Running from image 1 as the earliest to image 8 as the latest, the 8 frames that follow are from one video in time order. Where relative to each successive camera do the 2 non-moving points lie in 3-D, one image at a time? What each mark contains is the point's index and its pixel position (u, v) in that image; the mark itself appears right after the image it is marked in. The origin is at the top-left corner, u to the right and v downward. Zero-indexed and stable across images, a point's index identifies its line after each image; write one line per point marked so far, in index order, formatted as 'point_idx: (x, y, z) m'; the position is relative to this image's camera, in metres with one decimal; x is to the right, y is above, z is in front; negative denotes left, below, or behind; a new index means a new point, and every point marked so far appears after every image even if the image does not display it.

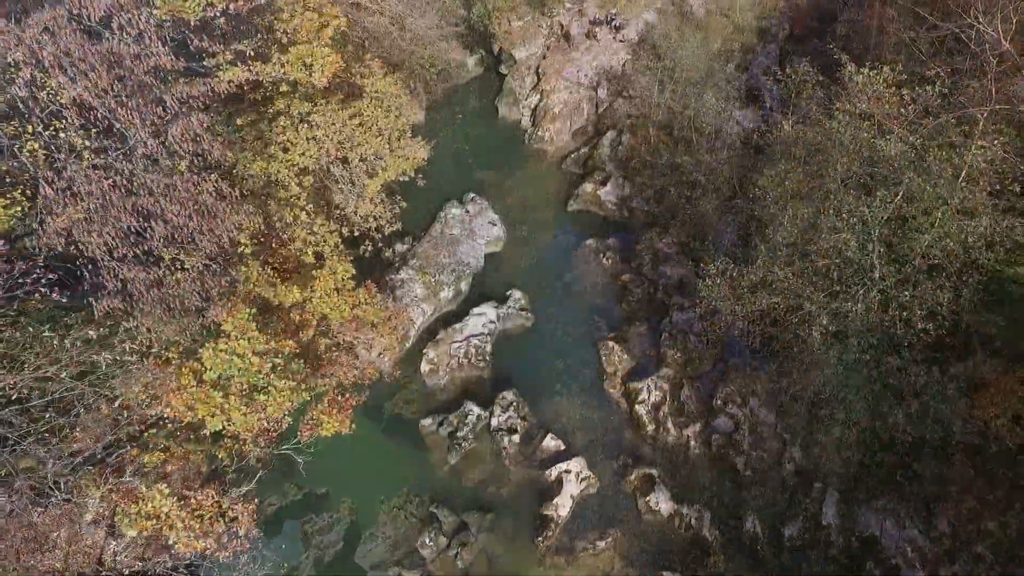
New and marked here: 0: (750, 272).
0: (+7.6, +0.5, +19.7) m
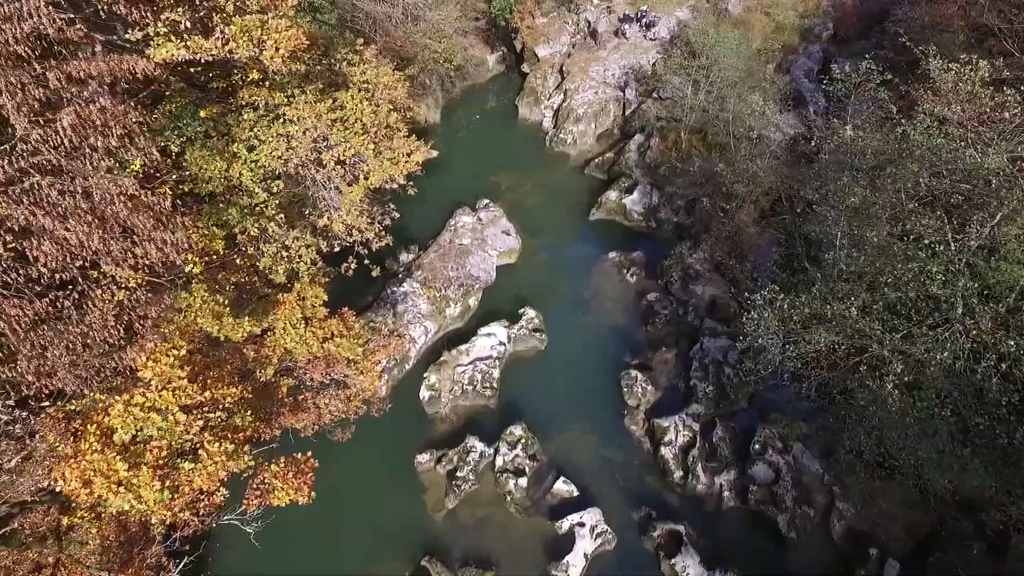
0: (+7.9, -0.5, +16.6) m
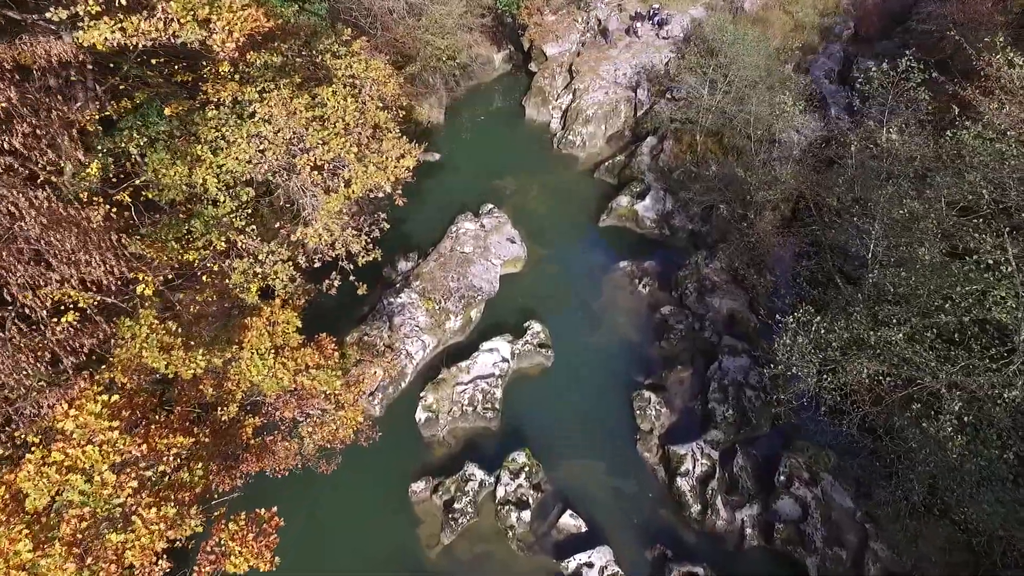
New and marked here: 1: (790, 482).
0: (+8.0, -1.0, +14.9) m
1: (+8.6, -6.0, +18.8) m
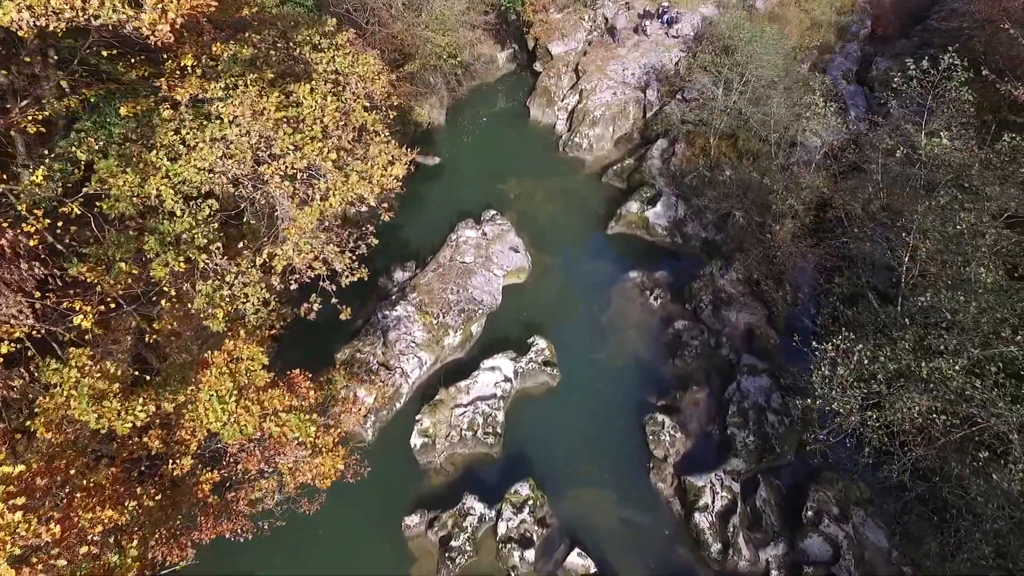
0: (+8.1, -1.5, +13.2) m
1: (+8.7, -6.5, +17.2) m
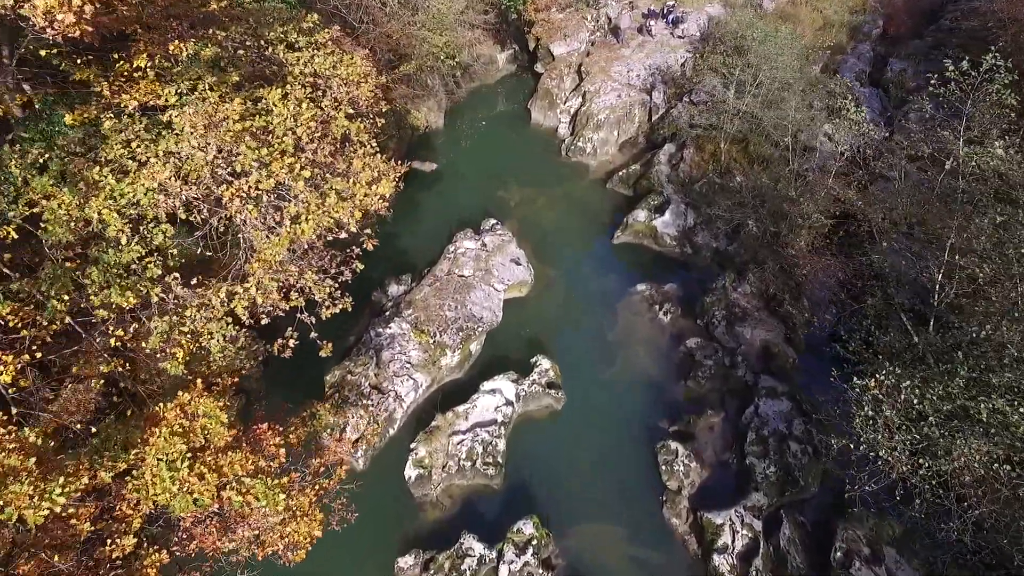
0: (+8.1, -2.1, +11.8) m
1: (+8.8, -7.1, +15.7) m
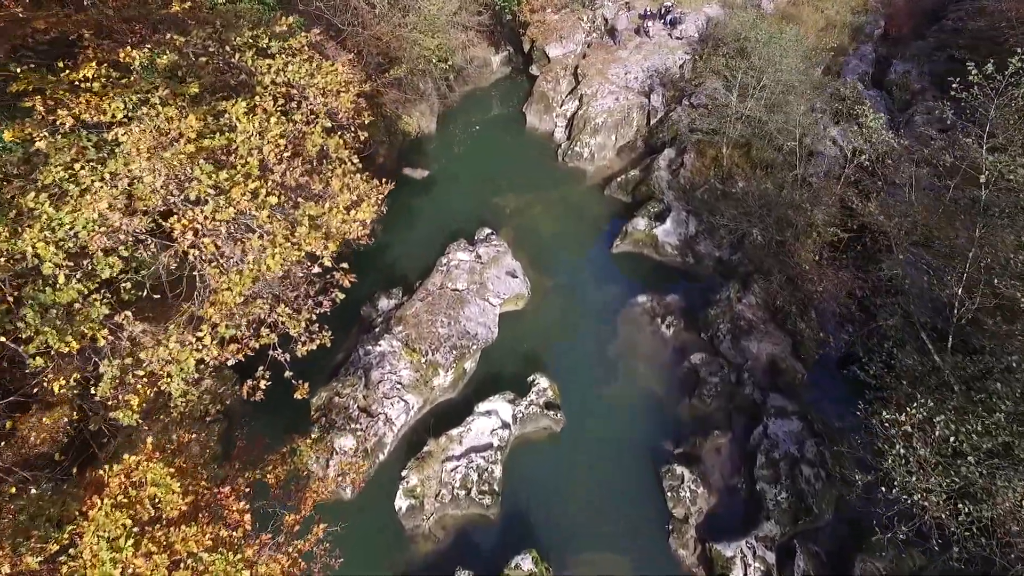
0: (+8.1, -2.5, +10.8) m
1: (+8.7, -7.6, +14.7) m
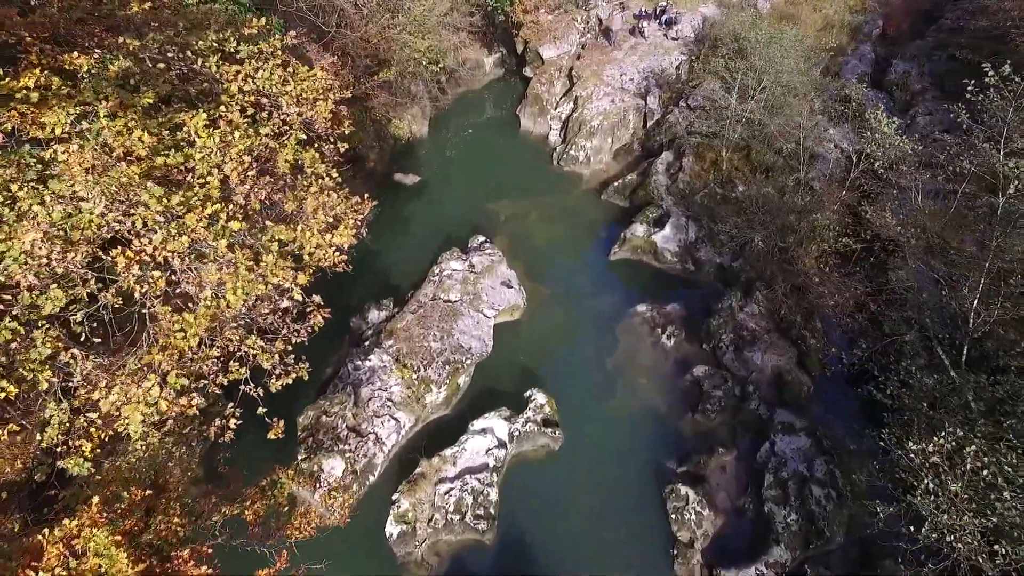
0: (+8.0, -2.8, +10.0) m
1: (+8.7, -7.9, +14.0) m
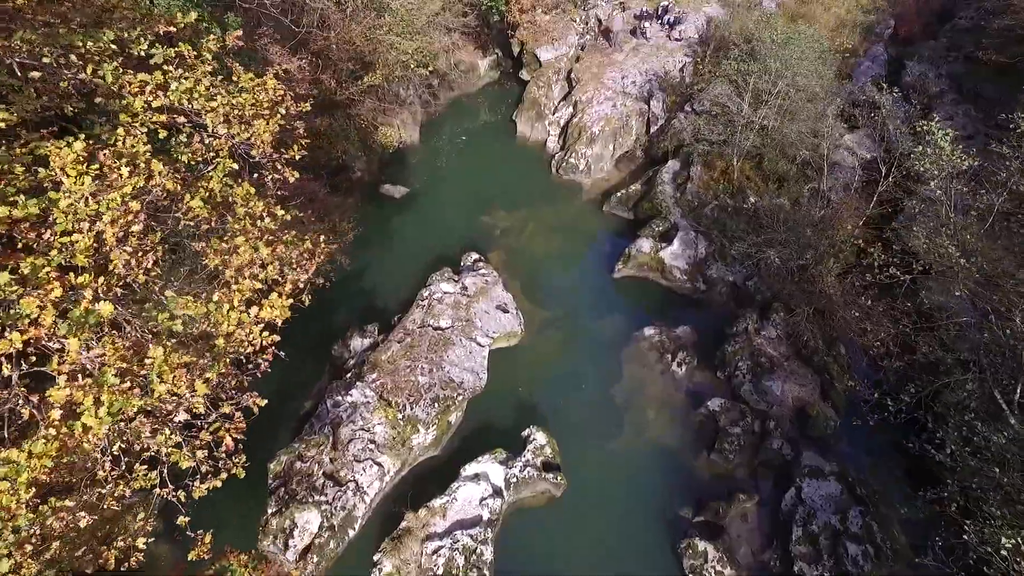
0: (+8.0, -3.6, +8.1) m
1: (+8.6, -8.6, +12.1) m
